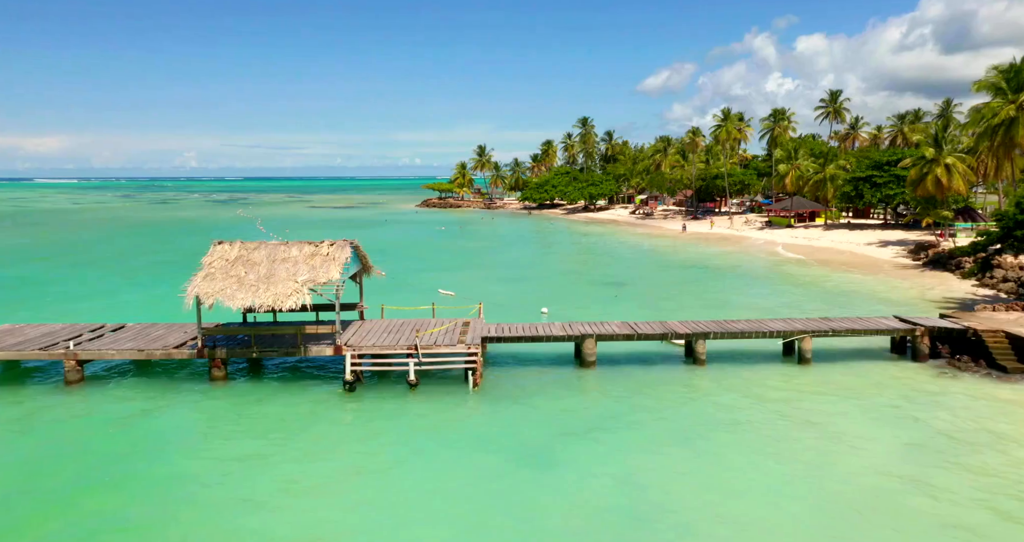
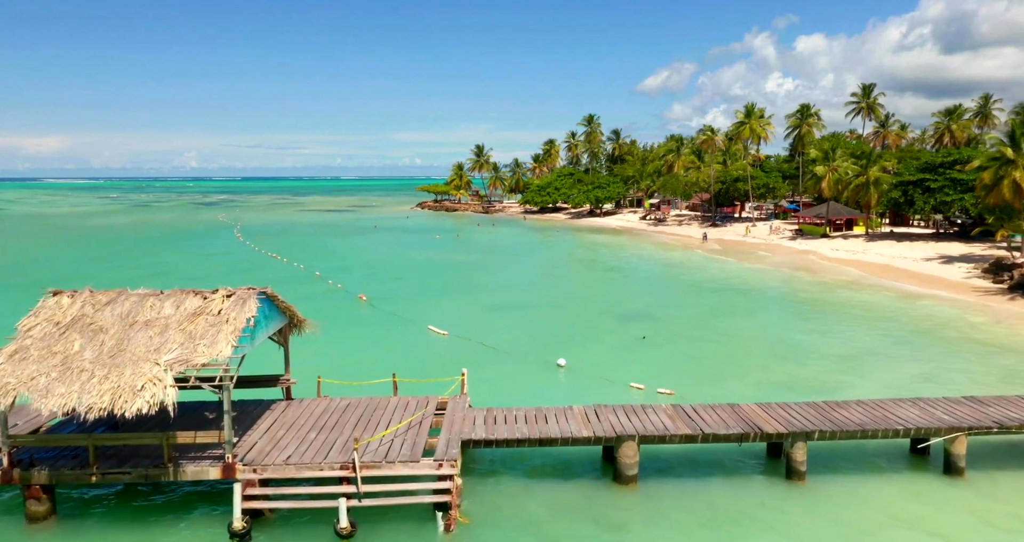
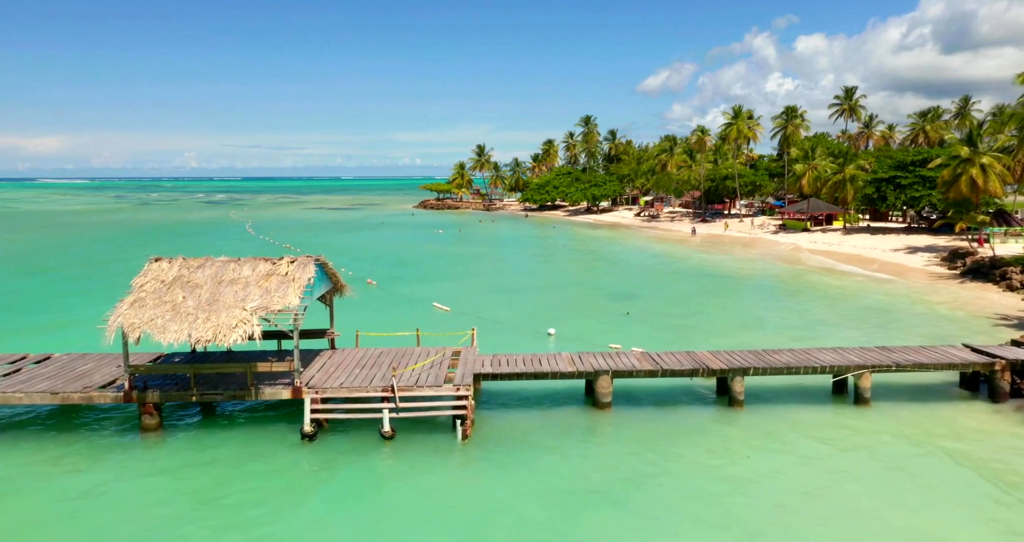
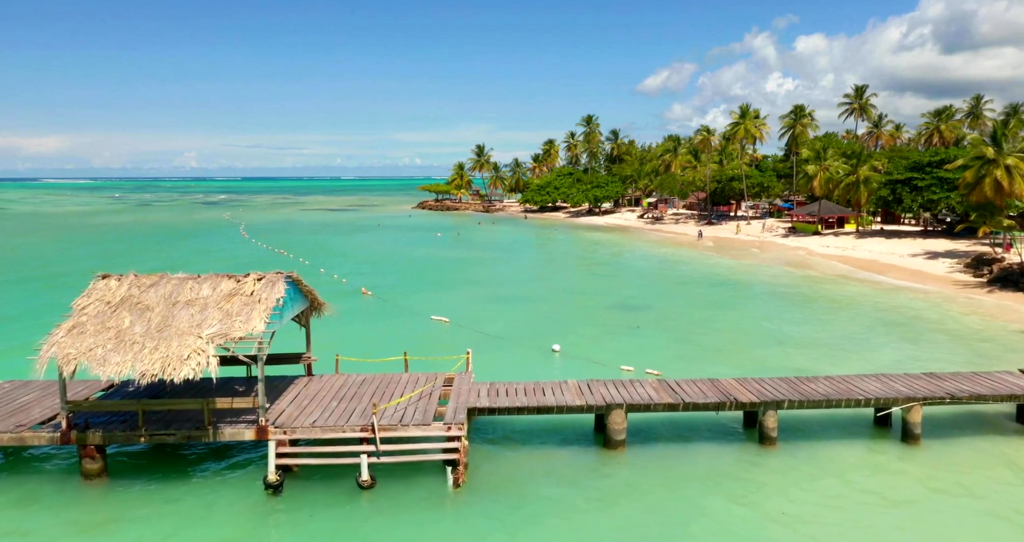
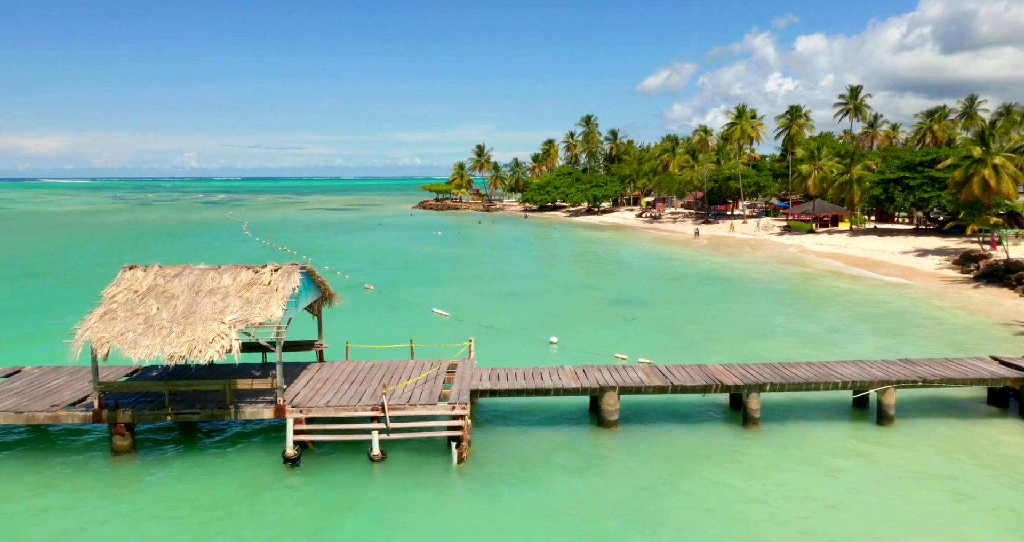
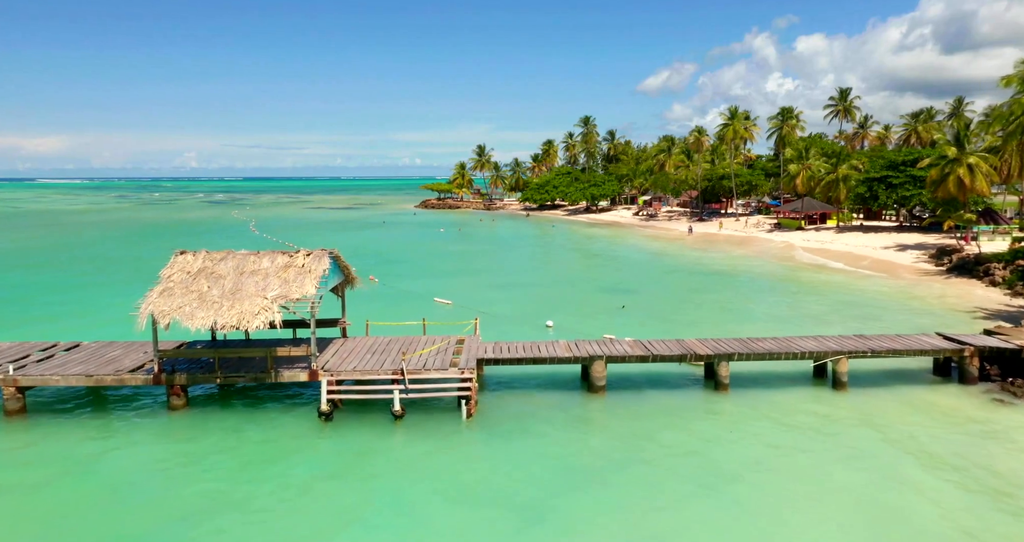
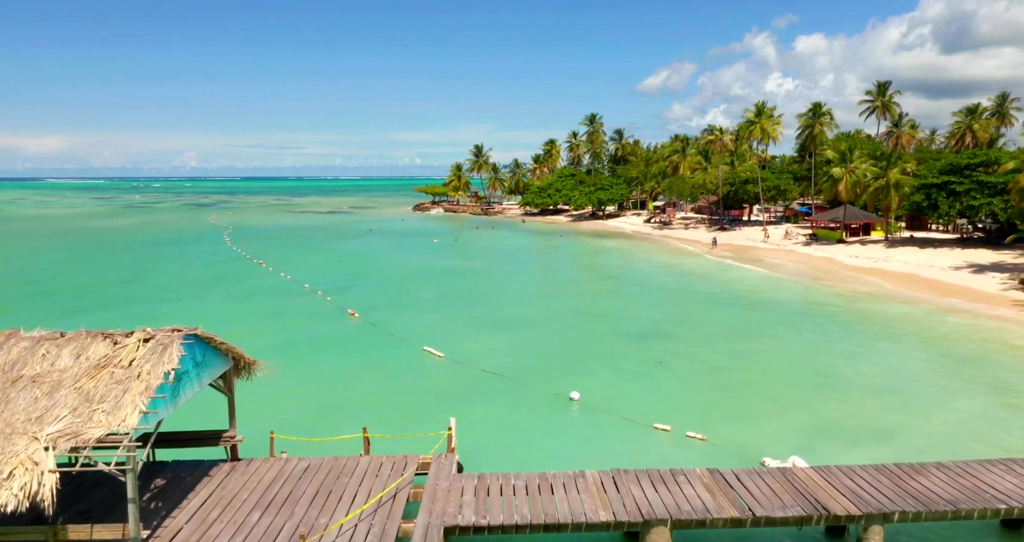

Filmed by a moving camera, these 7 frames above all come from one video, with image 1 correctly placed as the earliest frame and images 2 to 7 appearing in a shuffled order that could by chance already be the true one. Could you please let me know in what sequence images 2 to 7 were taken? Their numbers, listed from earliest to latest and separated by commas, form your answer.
6, 3, 5, 4, 2, 7
